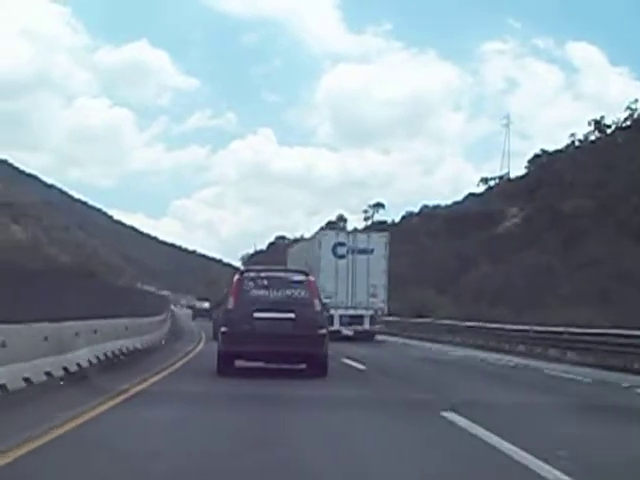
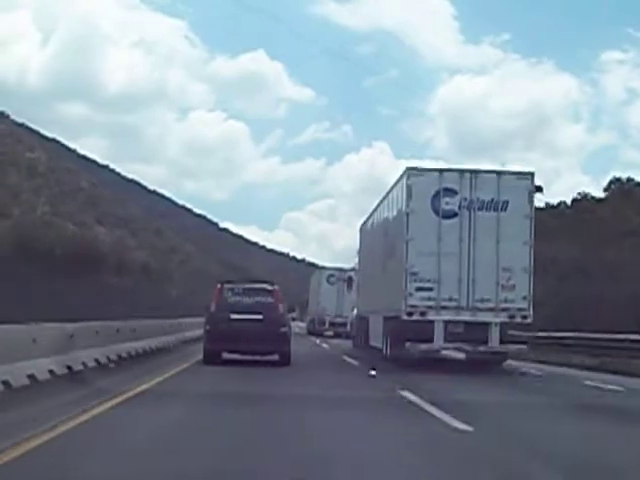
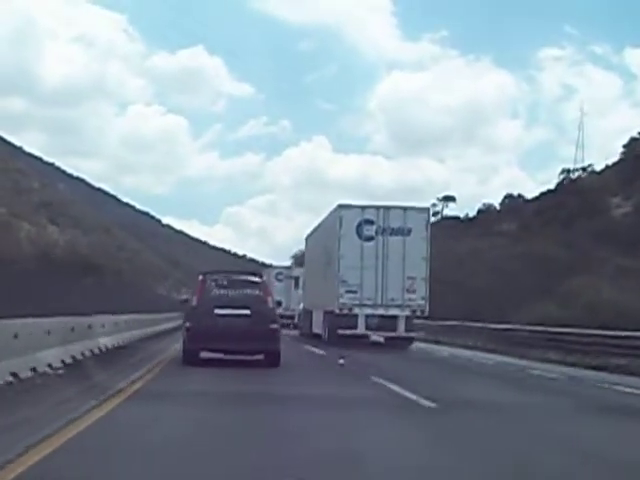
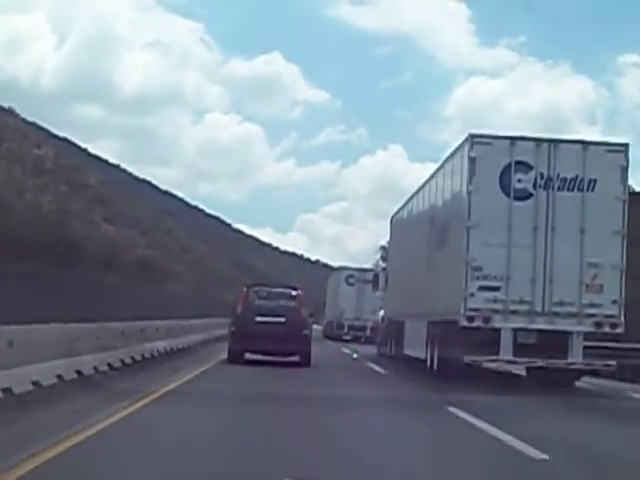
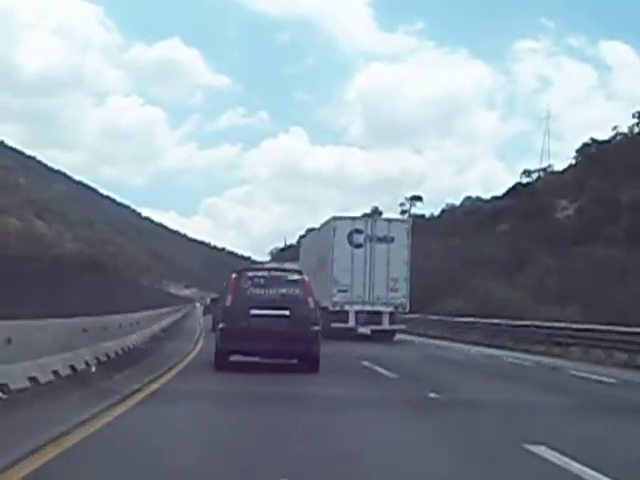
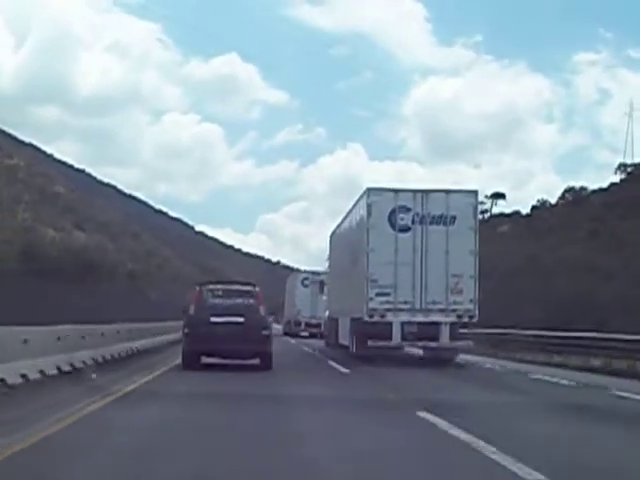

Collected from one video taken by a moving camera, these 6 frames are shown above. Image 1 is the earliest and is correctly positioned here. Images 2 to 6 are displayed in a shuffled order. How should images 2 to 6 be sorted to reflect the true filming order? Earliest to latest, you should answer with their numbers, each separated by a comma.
5, 3, 6, 2, 4
